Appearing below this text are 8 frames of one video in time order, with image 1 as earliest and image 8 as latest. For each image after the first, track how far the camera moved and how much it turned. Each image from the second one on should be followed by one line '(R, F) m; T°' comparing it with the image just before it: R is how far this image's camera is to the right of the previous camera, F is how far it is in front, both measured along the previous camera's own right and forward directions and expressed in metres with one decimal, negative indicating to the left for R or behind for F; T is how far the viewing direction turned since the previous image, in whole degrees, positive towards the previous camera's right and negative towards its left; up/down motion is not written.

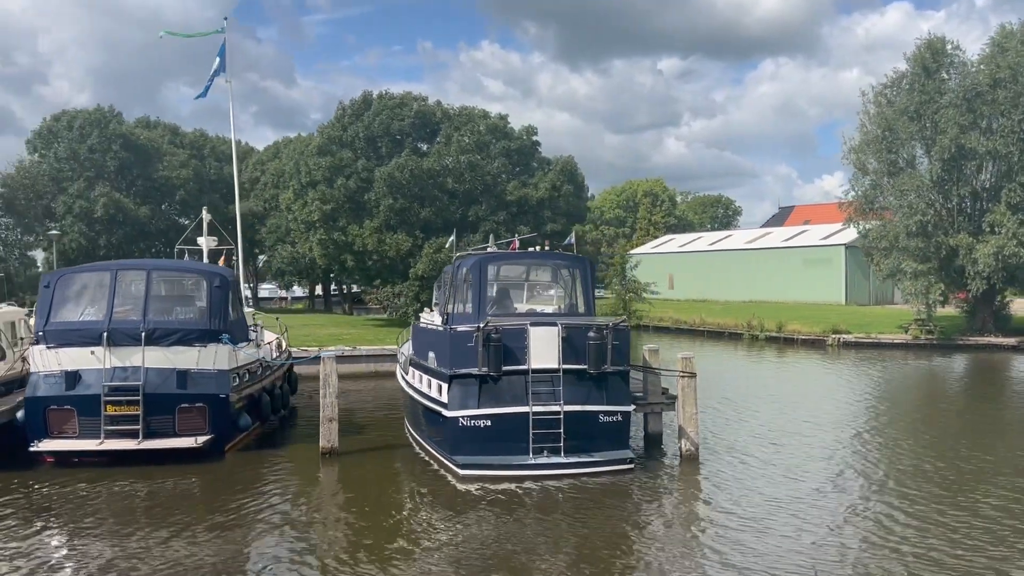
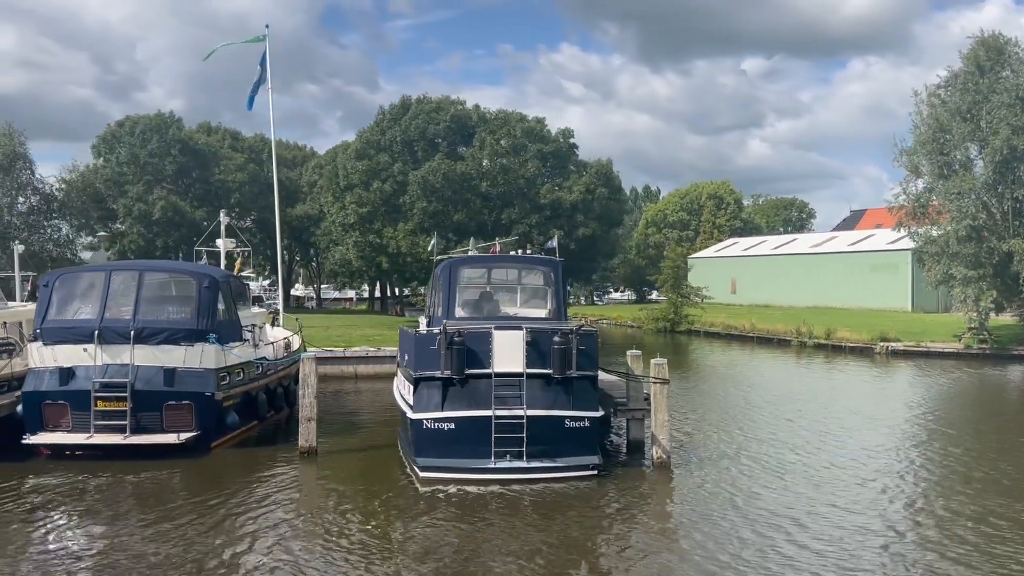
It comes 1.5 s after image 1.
(+1.3, +0.1) m; -5°
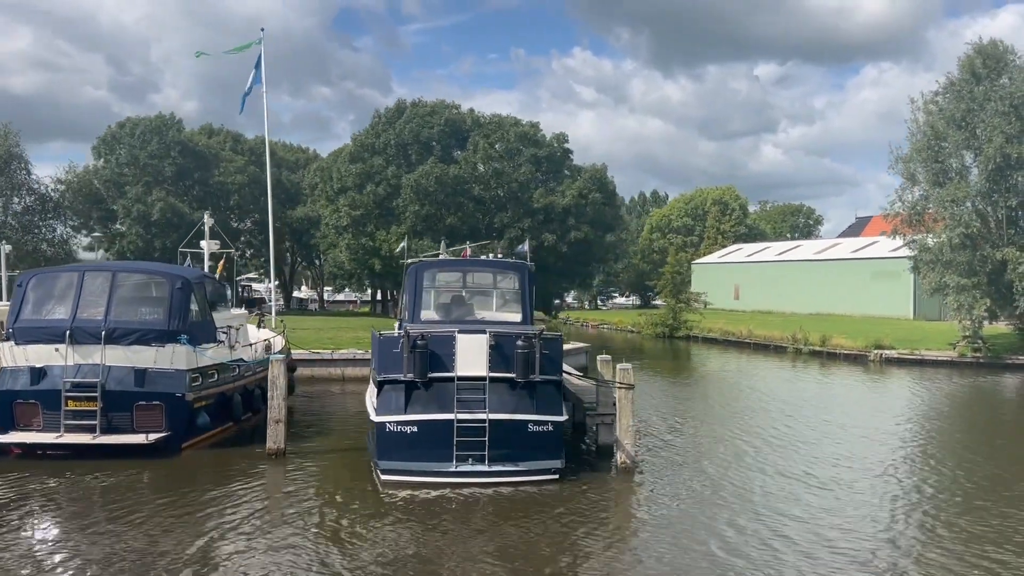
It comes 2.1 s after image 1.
(+0.5, 0.0) m; -1°
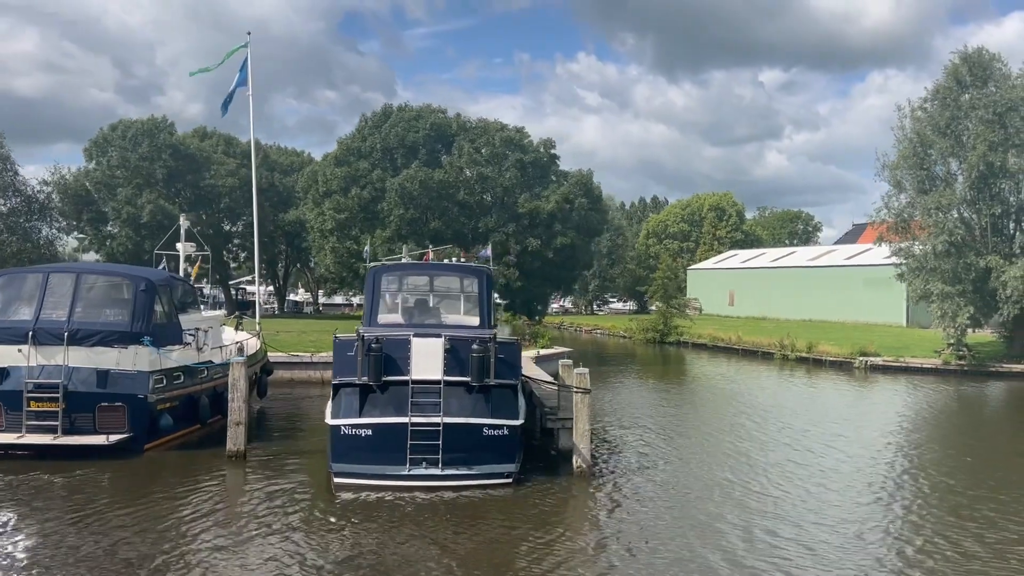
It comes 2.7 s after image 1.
(+0.5, 0.0) m; 0°
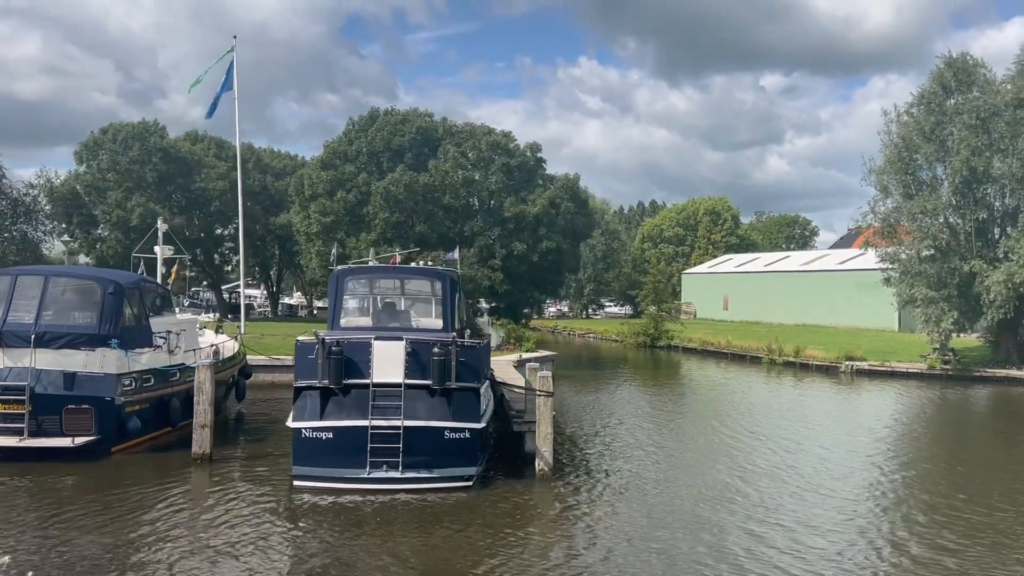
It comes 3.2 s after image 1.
(+0.5, 0.0) m; 0°
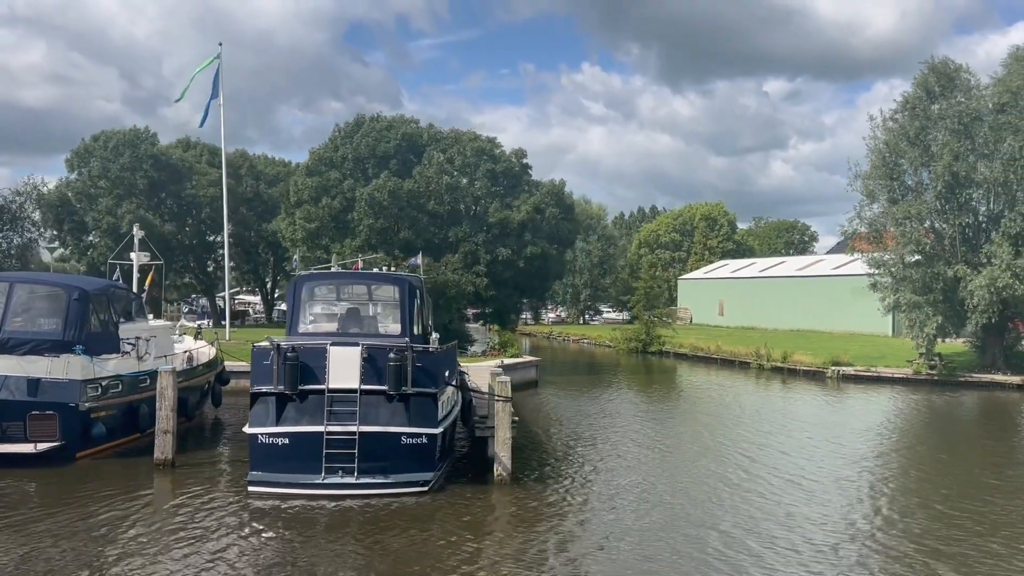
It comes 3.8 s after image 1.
(+0.6, 0.0) m; 0°
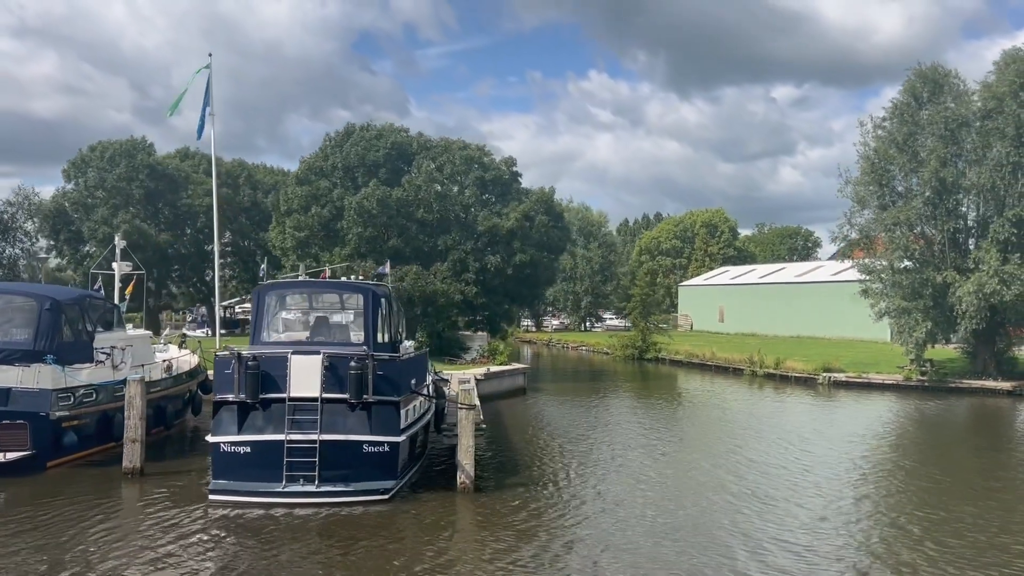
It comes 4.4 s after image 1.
(+0.6, -0.1) m; 0°
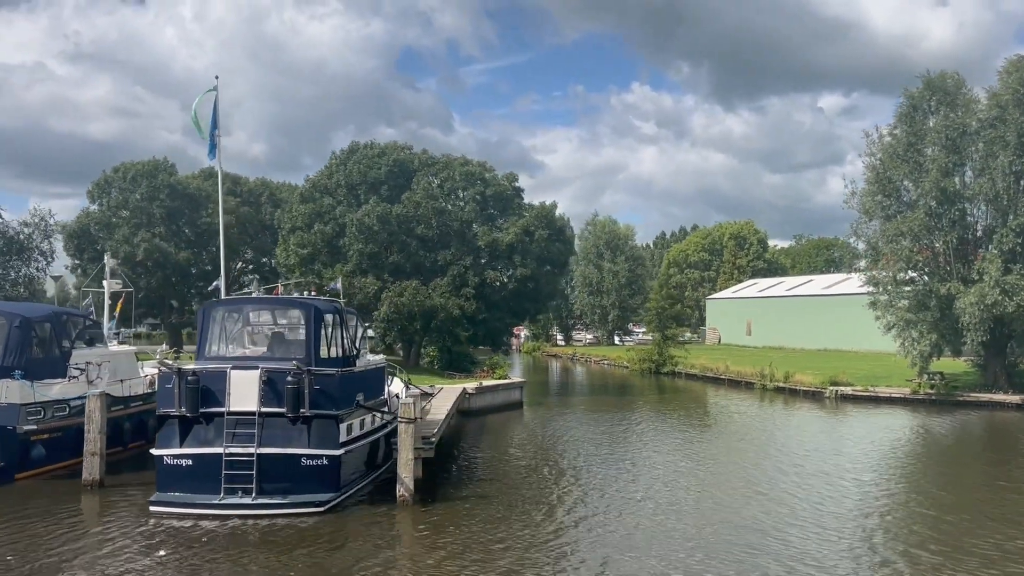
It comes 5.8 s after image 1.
(+1.3, -0.1) m; -3°
